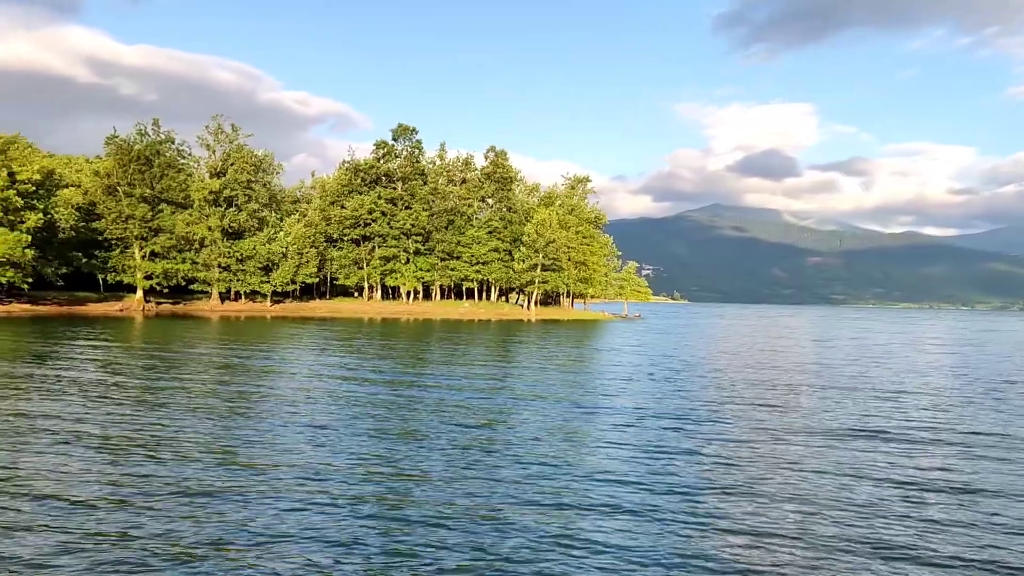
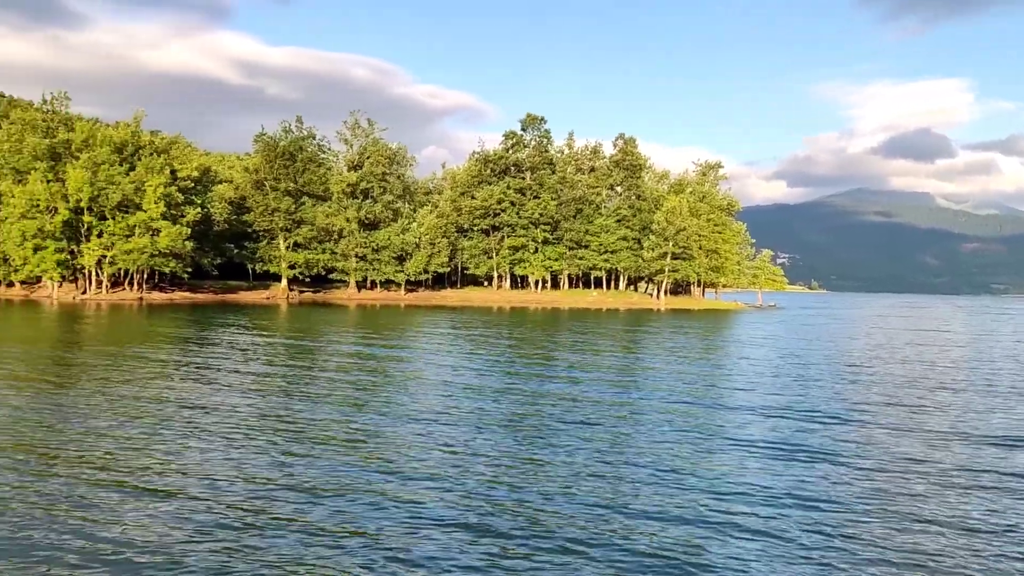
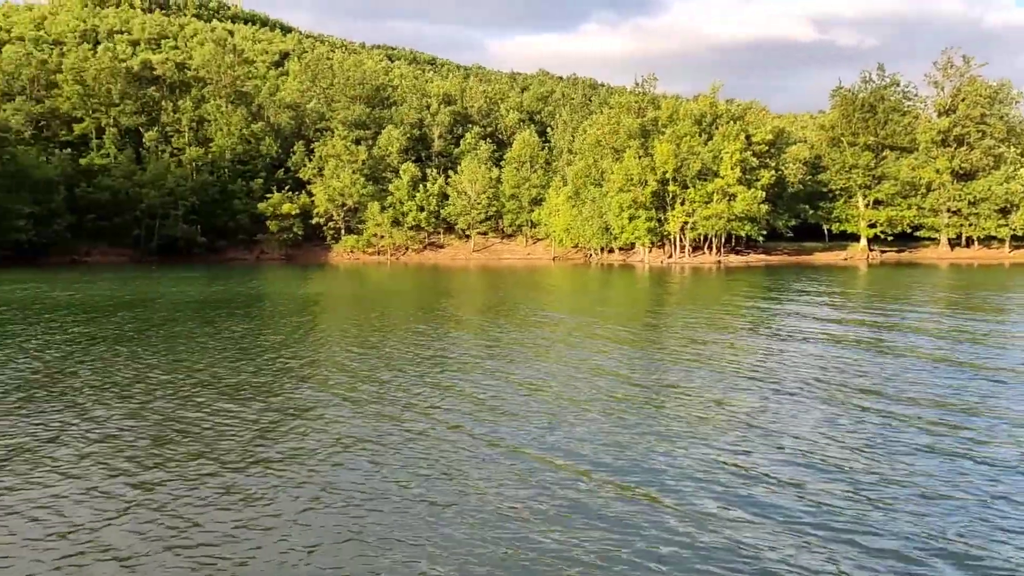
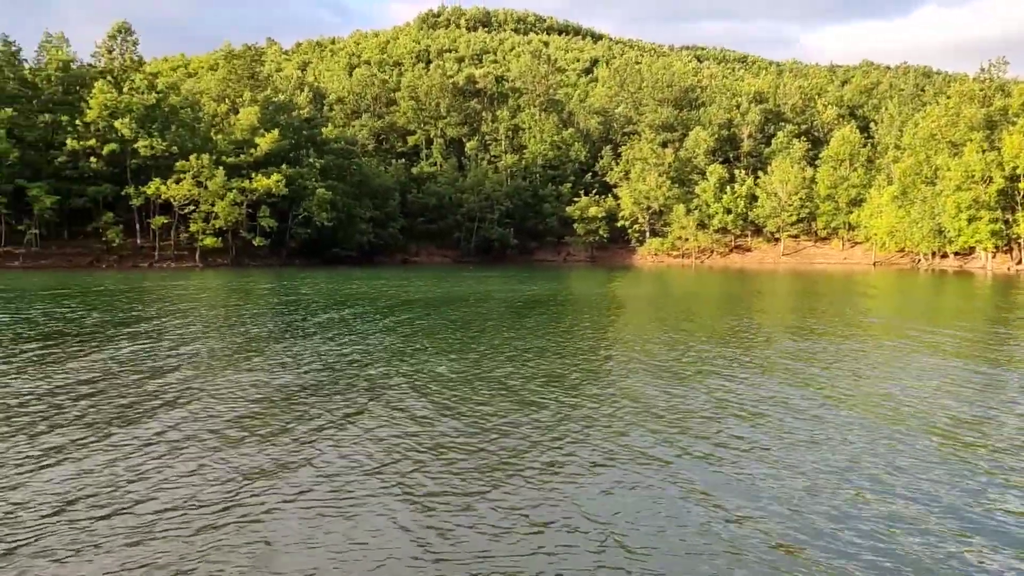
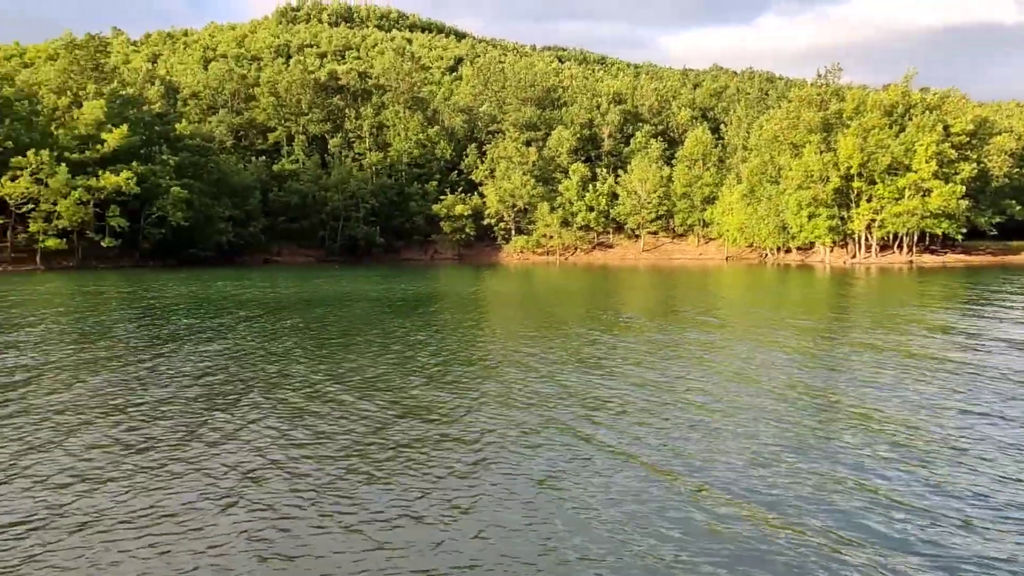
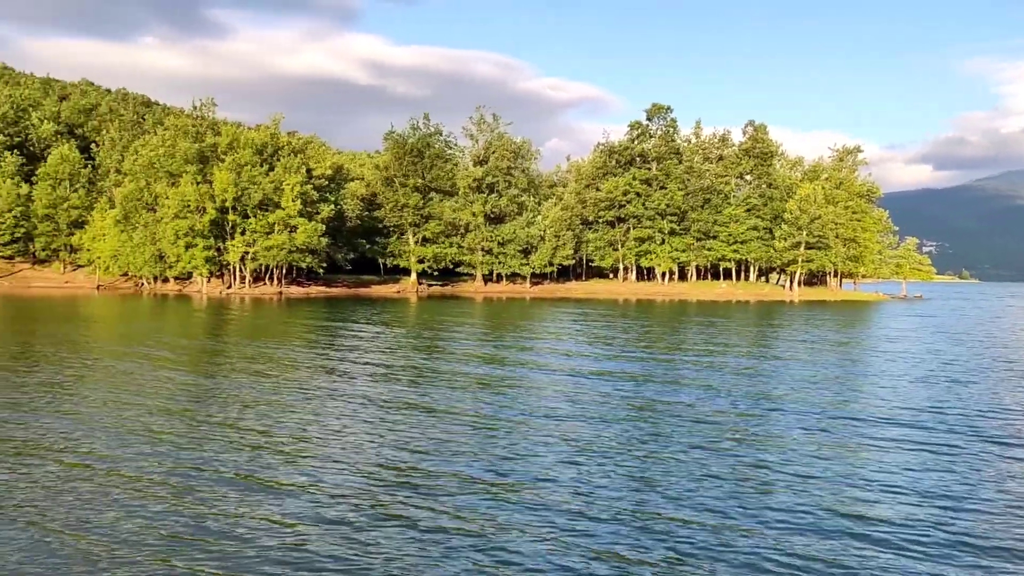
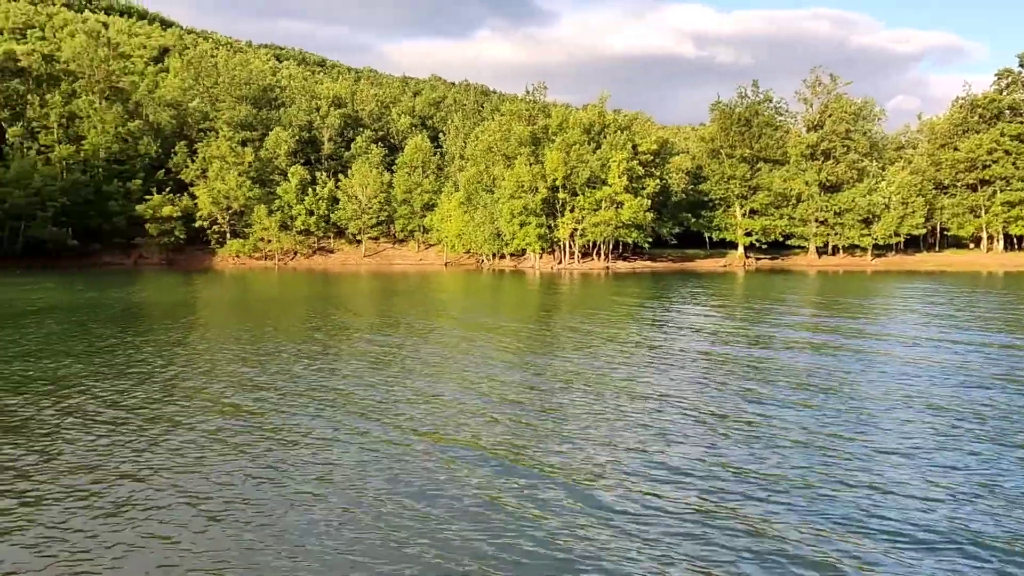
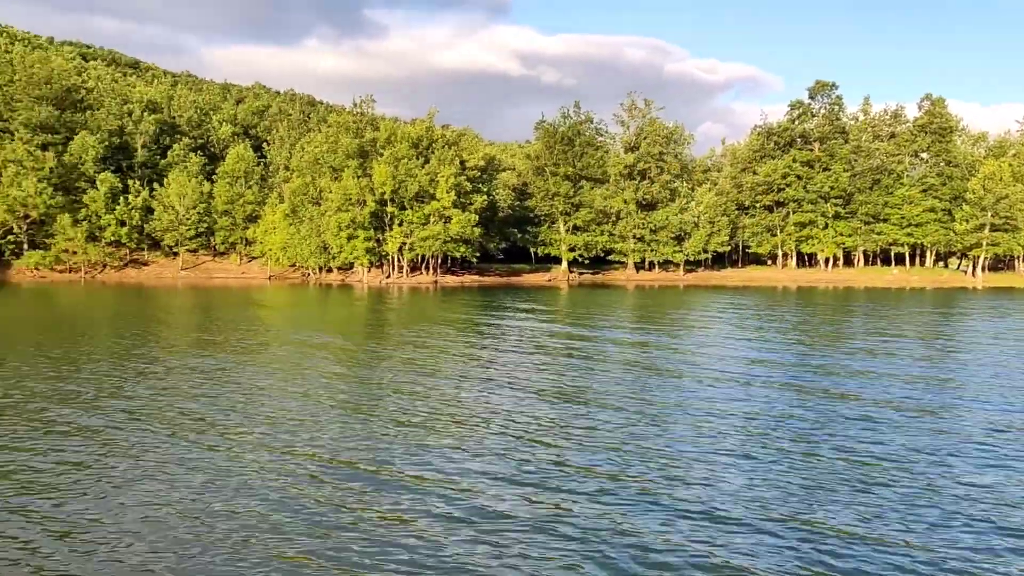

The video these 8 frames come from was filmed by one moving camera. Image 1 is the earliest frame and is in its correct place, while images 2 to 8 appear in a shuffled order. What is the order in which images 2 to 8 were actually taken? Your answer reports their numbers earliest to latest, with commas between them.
2, 6, 8, 7, 3, 5, 4
